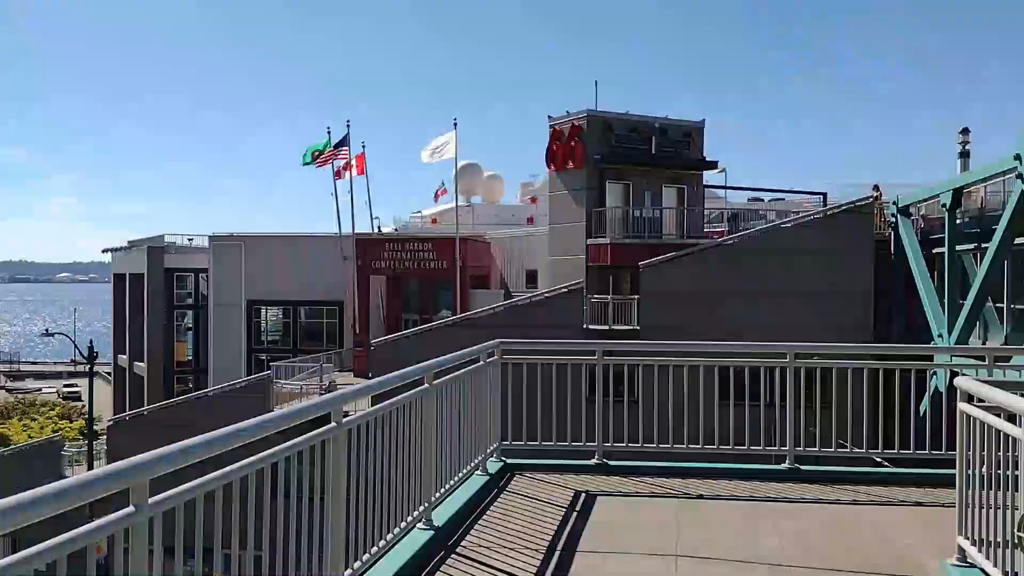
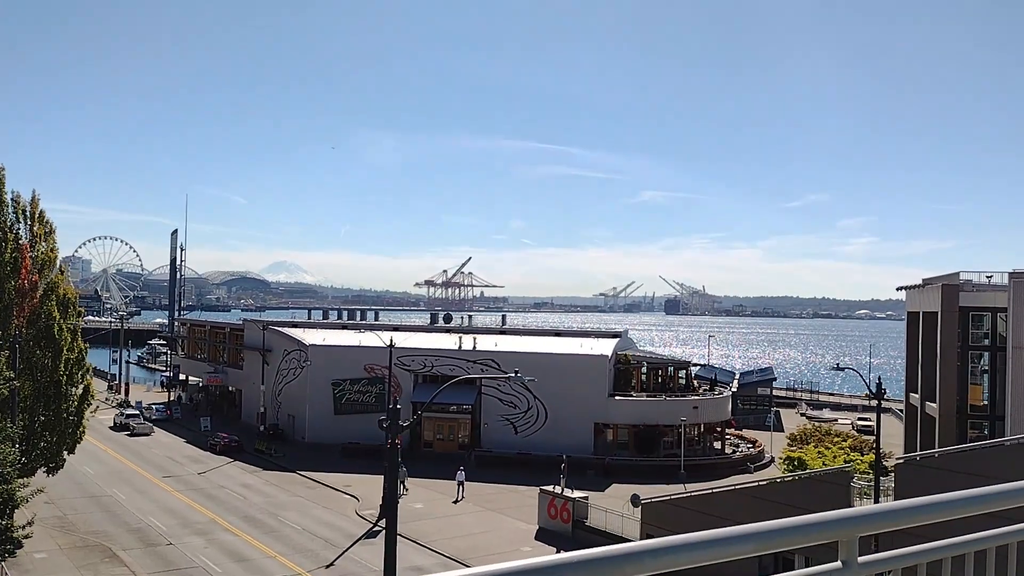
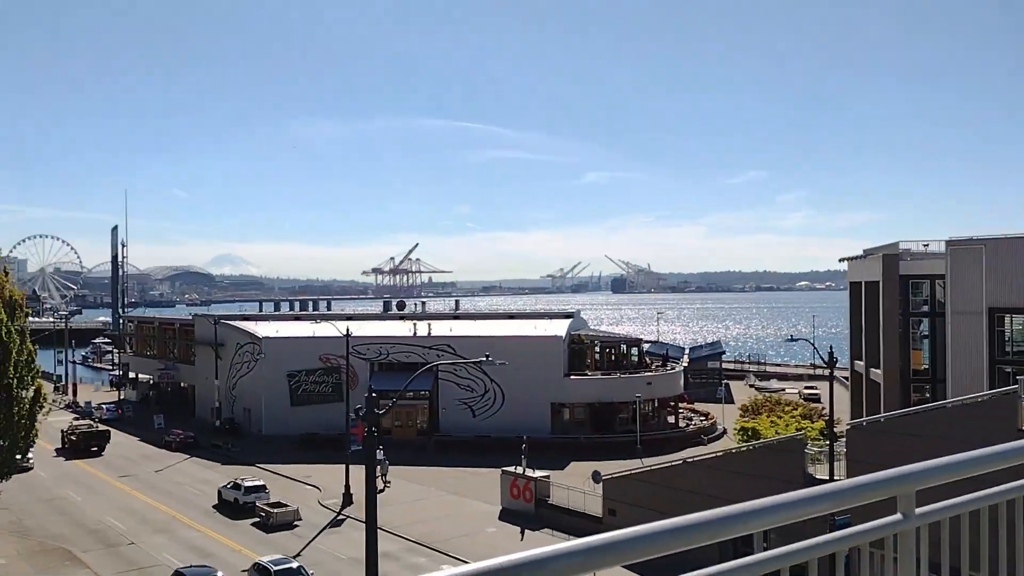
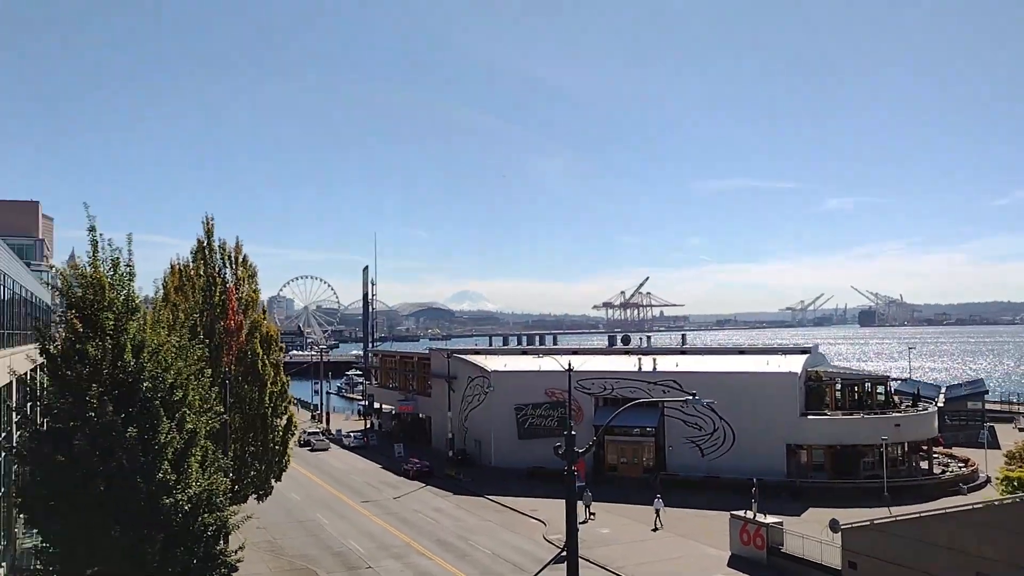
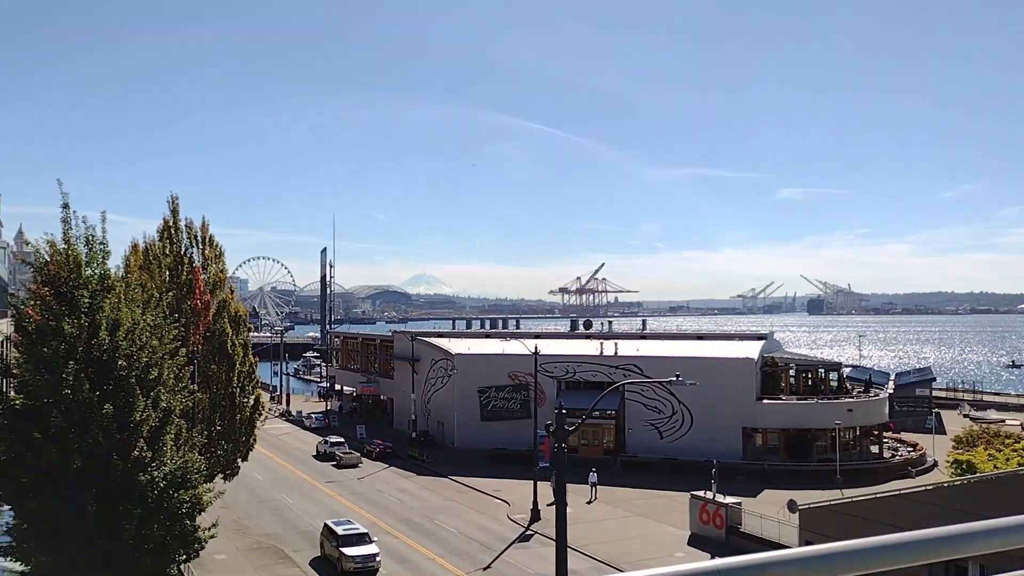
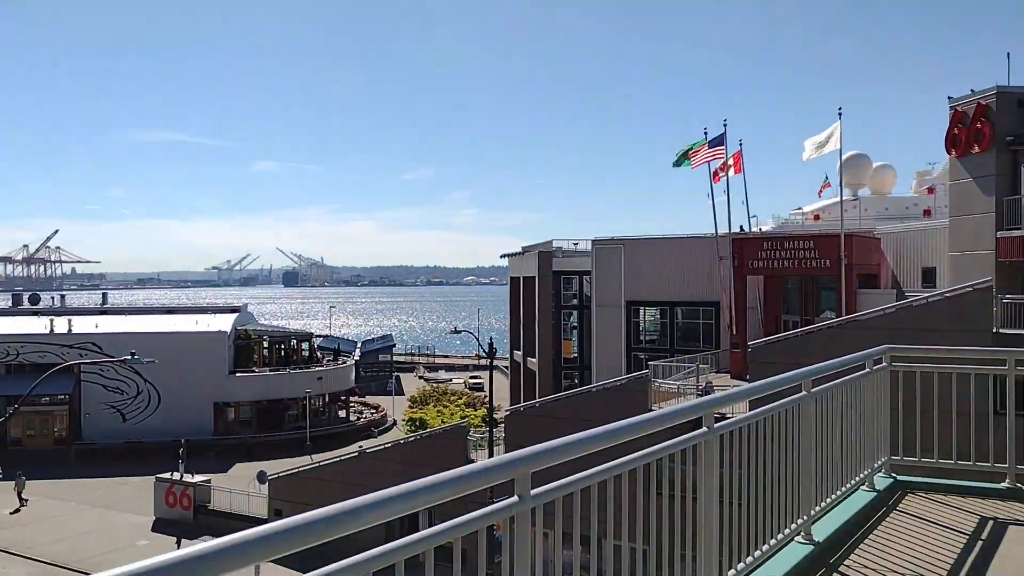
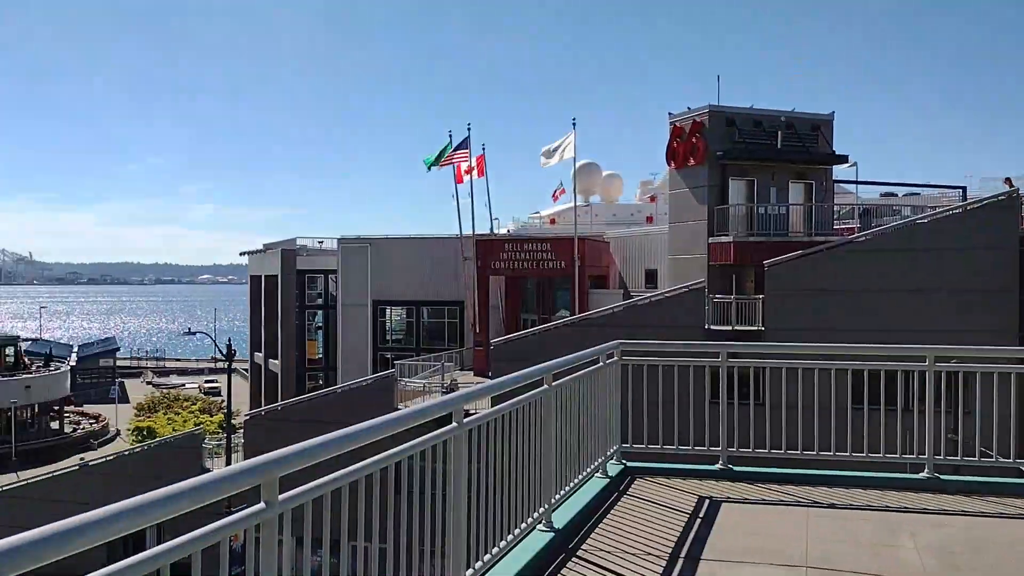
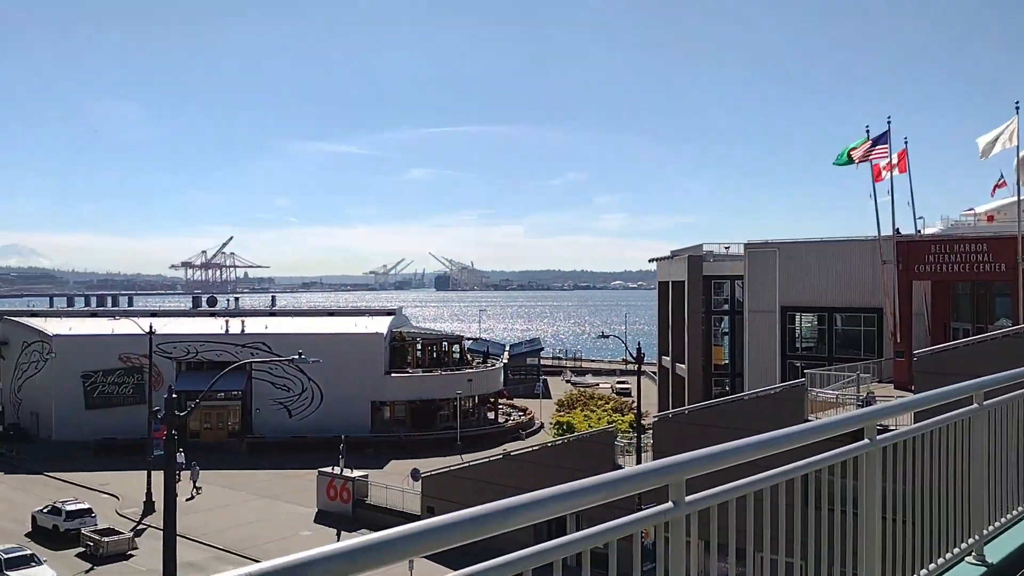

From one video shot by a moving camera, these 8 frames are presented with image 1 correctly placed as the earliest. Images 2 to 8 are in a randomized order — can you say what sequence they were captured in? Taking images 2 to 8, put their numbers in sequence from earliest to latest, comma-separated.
7, 6, 8, 3, 5, 2, 4
